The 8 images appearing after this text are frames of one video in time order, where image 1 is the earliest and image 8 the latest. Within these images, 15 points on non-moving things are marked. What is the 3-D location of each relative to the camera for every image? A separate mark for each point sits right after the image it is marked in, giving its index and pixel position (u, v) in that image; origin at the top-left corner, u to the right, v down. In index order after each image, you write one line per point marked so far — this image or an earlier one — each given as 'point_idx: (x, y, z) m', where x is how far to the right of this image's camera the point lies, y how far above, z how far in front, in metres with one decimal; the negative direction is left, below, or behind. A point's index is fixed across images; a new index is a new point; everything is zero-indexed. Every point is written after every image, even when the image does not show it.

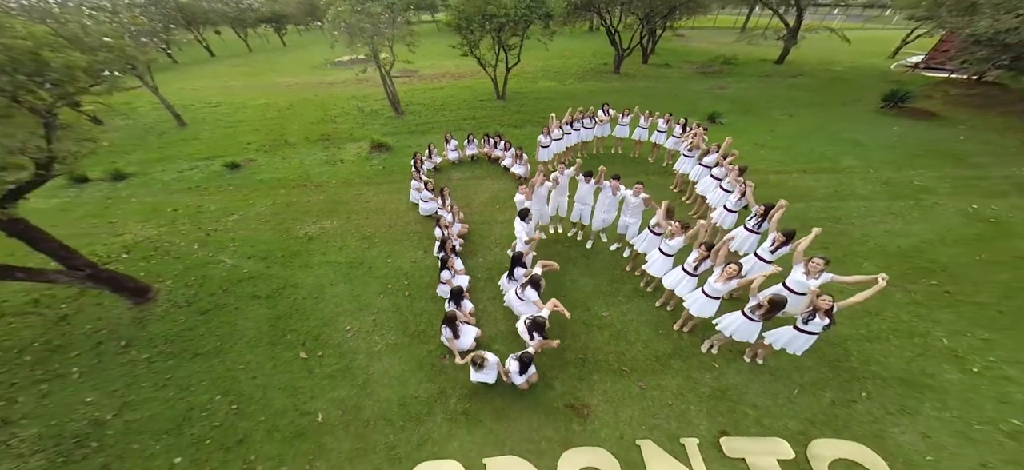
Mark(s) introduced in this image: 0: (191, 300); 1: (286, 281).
0: (-8.4, -1.7, +8.3) m
1: (-6.4, -1.3, +8.9) m
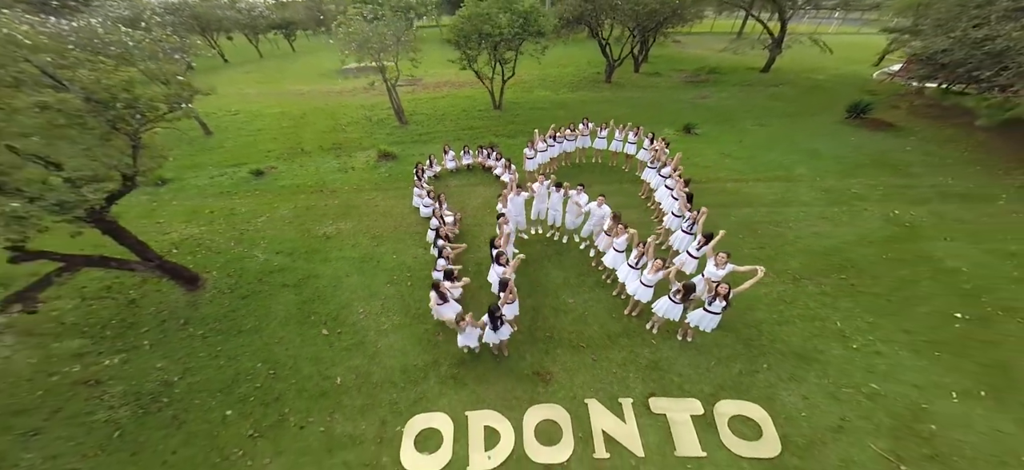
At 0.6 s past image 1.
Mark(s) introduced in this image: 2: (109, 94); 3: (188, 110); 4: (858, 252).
0: (-9.0, -1.7, +10.0) m
1: (-6.9, -1.2, +10.6) m
2: (-9.1, +3.5, +7.0) m
3: (-10.0, +3.9, +9.7) m
4: (+10.3, -0.5, +9.2) m
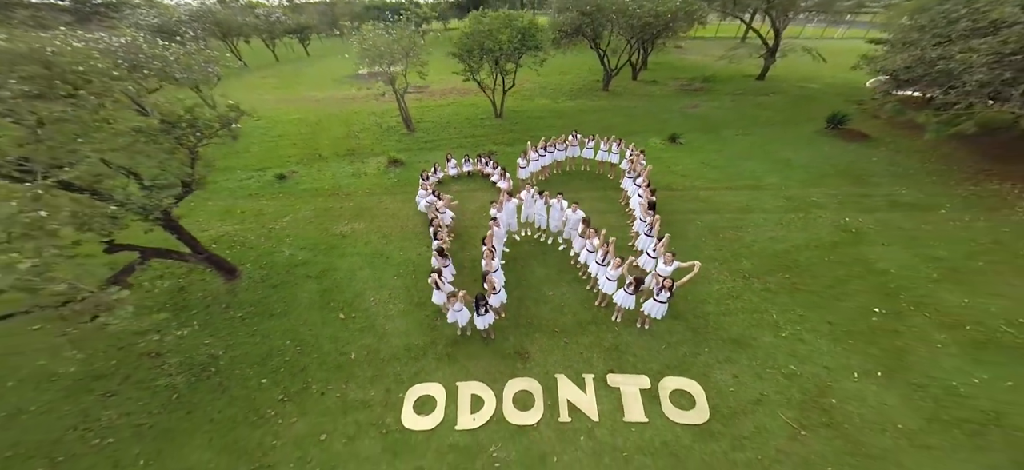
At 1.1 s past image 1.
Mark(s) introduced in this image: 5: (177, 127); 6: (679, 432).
0: (-9.4, -1.6, +11.8) m
1: (-7.3, -1.2, +12.3) m
2: (-9.5, +3.6, +8.7) m
3: (-10.4, +4.0, +11.4) m
4: (+9.9, -0.7, +10.4) m
5: (-9.4, +3.2, +8.7) m
6: (+3.9, -4.8, +7.2) m
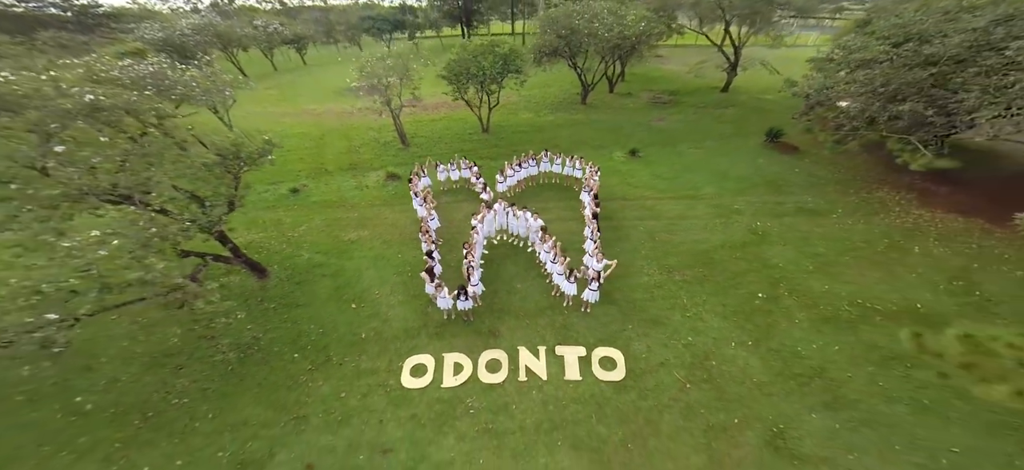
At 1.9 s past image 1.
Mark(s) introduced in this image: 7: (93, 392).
0: (-10.4, -1.9, +14.4) m
1: (-8.3, -1.5, +15.0) m
2: (-10.6, +3.2, +11.4) m
3: (-11.5, +3.6, +14.0) m
4: (+8.8, -0.8, +13.2) m
5: (-10.5, +2.9, +11.4) m
6: (+2.9, -5.0, +10.0) m
7: (-13.8, -5.2, +10.0) m
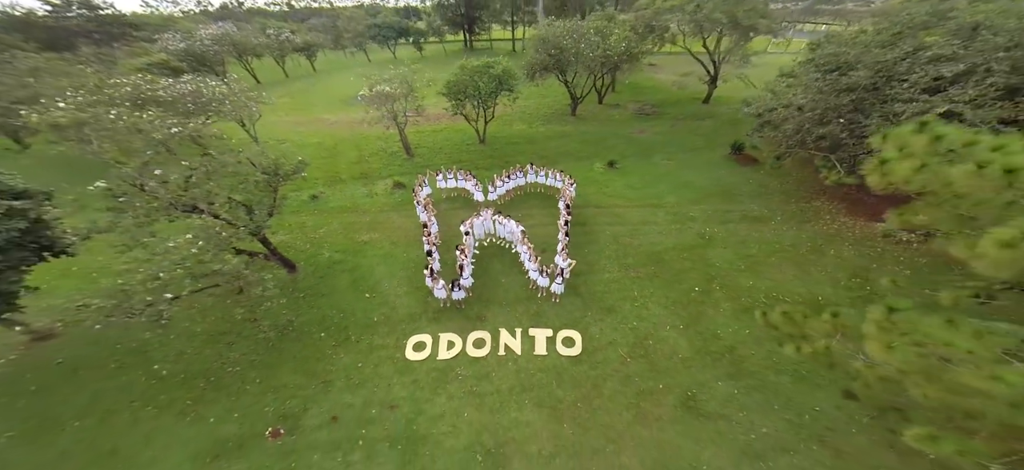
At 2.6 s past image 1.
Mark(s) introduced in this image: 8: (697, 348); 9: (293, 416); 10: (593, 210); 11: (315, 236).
0: (-11.2, -2.0, +17.3) m
1: (-9.1, -1.6, +17.9) m
2: (-11.4, +3.1, +14.2) m
3: (-12.2, +3.5, +16.9) m
4: (+8.1, -1.0, +15.8) m
5: (-11.2, +2.7, +14.2) m
6: (+2.1, -5.2, +12.7) m
7: (-14.6, -5.4, +13.0) m
8: (+7.4, -4.6, +12.5) m
9: (-8.2, -6.9, +11.5) m
10: (+5.0, +1.5, +19.1) m
11: (-12.4, 0.0, +19.5) m
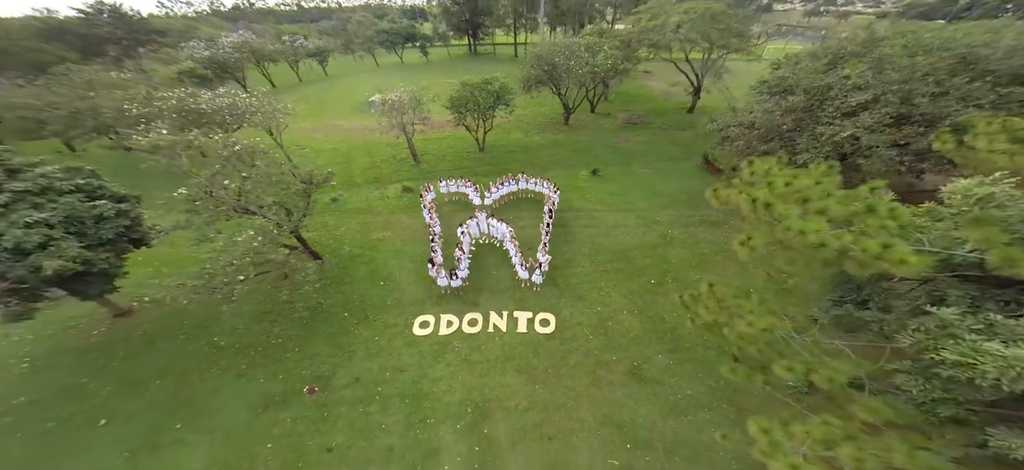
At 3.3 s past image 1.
0: (-11.8, -1.9, +20.6) m
1: (-9.7, -1.5, +21.1) m
2: (-11.9, +3.2, +17.4) m
3: (-12.8, +3.7, +20.1) m
4: (+7.4, -1.1, +18.7) m
5: (-11.8, +2.9, +17.4) m
6: (+1.4, -5.2, +15.8) m
7: (-15.3, -5.2, +16.3) m
8: (+6.7, -4.6, +15.4) m
9: (-8.9, -6.8, +14.8) m
10: (+4.5, +1.5, +22.0) m
11: (-13.0, +0.2, +22.7) m
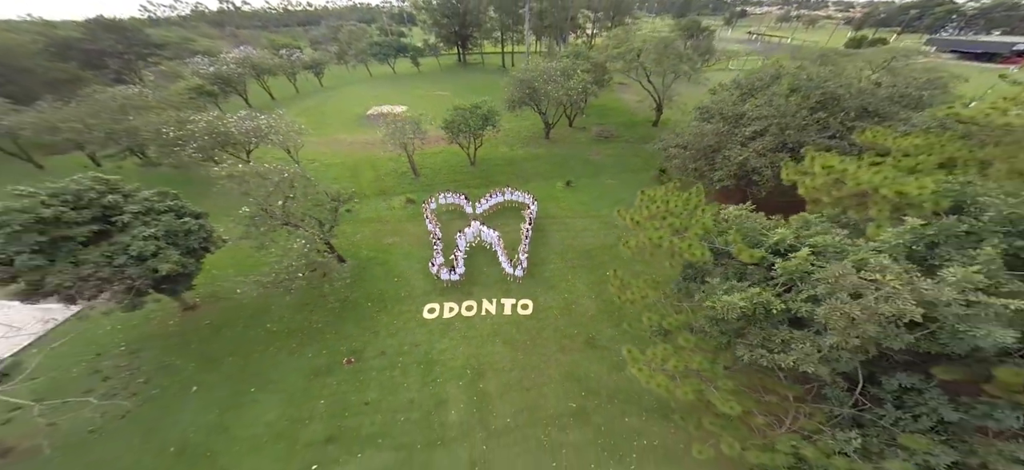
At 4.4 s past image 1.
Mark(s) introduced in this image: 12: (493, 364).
0: (-12.8, -2.4, +25.1) m
1: (-10.7, -1.9, +25.6) m
2: (-13.0, +2.7, +21.9) m
3: (-13.9, +3.2, +24.6) m
4: (+6.4, -1.3, +23.8) m
5: (-12.9, +2.4, +21.9) m
6: (+0.5, -5.5, +20.7) m
7: (-16.2, -5.7, +20.7) m
8: (+5.9, -4.8, +20.5) m
9: (-9.7, -7.2, +19.3) m
10: (+3.3, +1.3, +27.0) m
11: (-14.1, -0.4, +27.2) m
12: (-1.2, -7.7, +18.5) m
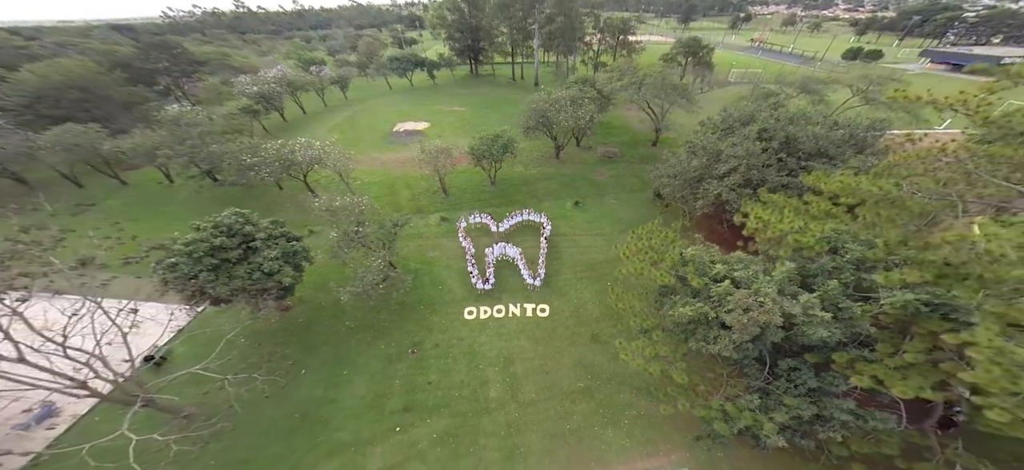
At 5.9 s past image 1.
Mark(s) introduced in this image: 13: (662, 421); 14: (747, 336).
0: (-10.9, -3.8, +31.0) m
1: (-8.8, -3.4, +31.5) m
2: (-11.1, +1.2, +27.7) m
3: (-12.0, +1.7, +30.4) m
4: (+8.3, -2.8, +29.4) m
5: (-11.0, +0.9, +27.7) m
6: (+2.3, -7.1, +26.4) m
7: (-14.4, -7.2, +26.7) m
8: (+7.7, -6.4, +26.1) m
9: (-7.9, -8.8, +25.3) m
10: (+5.2, -0.2, +32.6) m
11: (-12.2, -1.8, +33.0) m
12: (+0.6, -9.2, +24.3) m
13: (+9.8, -12.0, +20.0) m
14: (+10.1, -4.3, +13.2) m
